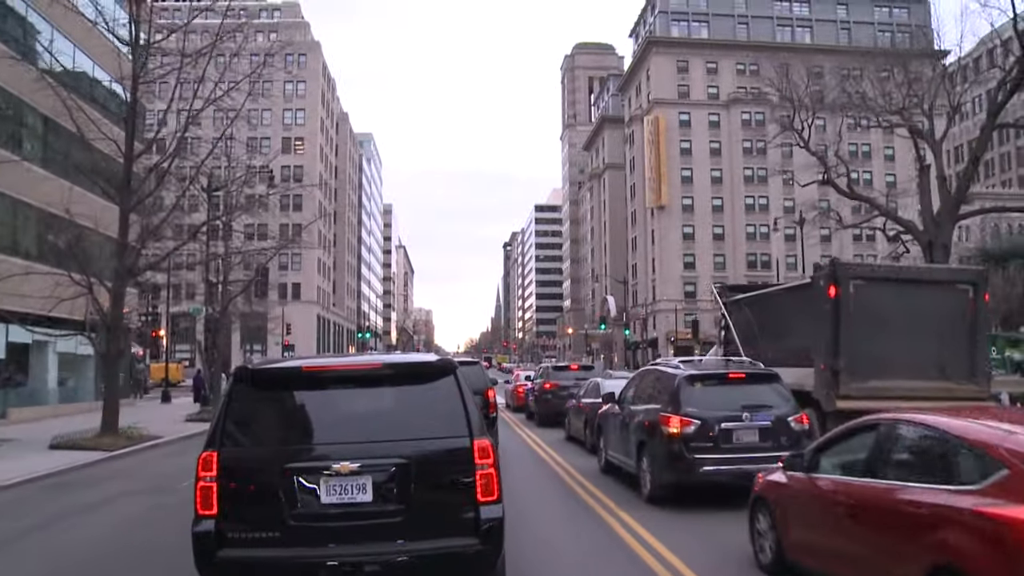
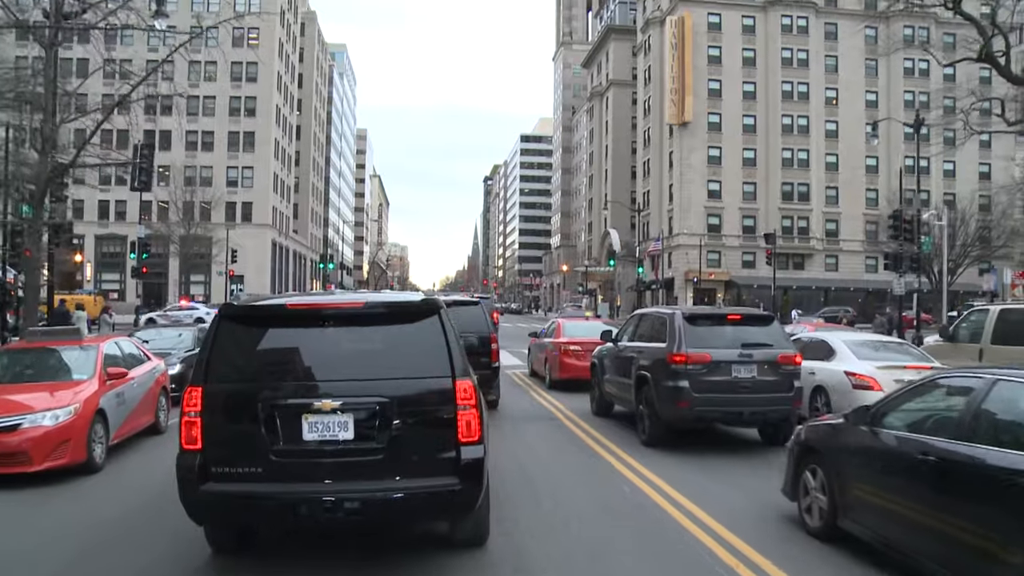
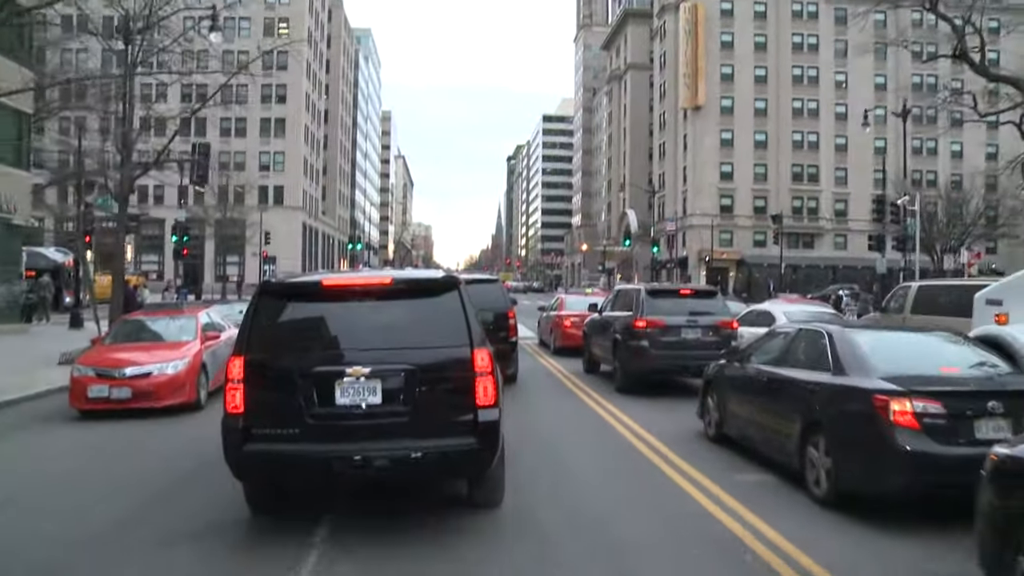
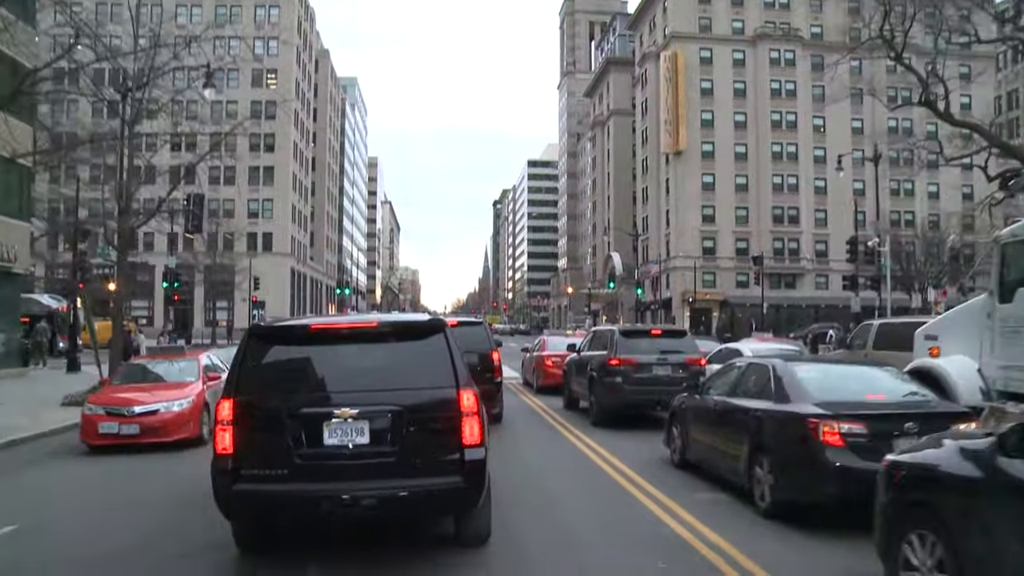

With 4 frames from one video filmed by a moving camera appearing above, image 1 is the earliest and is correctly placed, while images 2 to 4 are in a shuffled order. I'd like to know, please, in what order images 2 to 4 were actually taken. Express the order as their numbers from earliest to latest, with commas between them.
4, 3, 2
